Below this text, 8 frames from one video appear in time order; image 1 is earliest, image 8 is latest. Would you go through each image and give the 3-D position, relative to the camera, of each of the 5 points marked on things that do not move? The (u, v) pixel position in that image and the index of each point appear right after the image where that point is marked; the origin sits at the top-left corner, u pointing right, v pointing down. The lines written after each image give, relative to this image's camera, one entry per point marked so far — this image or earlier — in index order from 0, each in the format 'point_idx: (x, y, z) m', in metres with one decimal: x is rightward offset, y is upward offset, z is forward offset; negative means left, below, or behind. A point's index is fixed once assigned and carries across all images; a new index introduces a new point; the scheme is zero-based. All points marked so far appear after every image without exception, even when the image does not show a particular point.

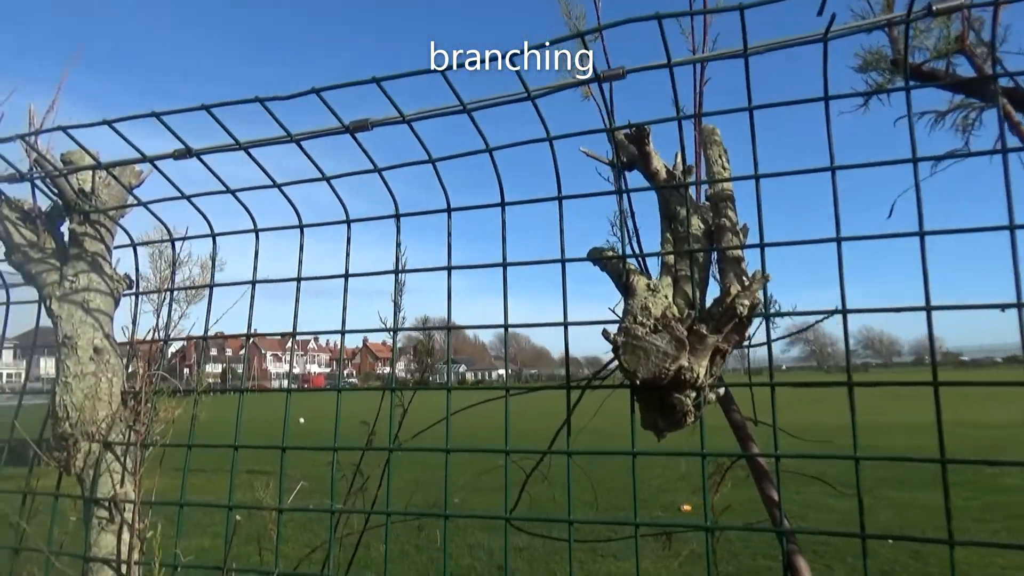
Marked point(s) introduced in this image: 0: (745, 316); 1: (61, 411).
0: (+0.7, -0.1, +2.1) m
1: (-1.7, -0.5, +2.9) m
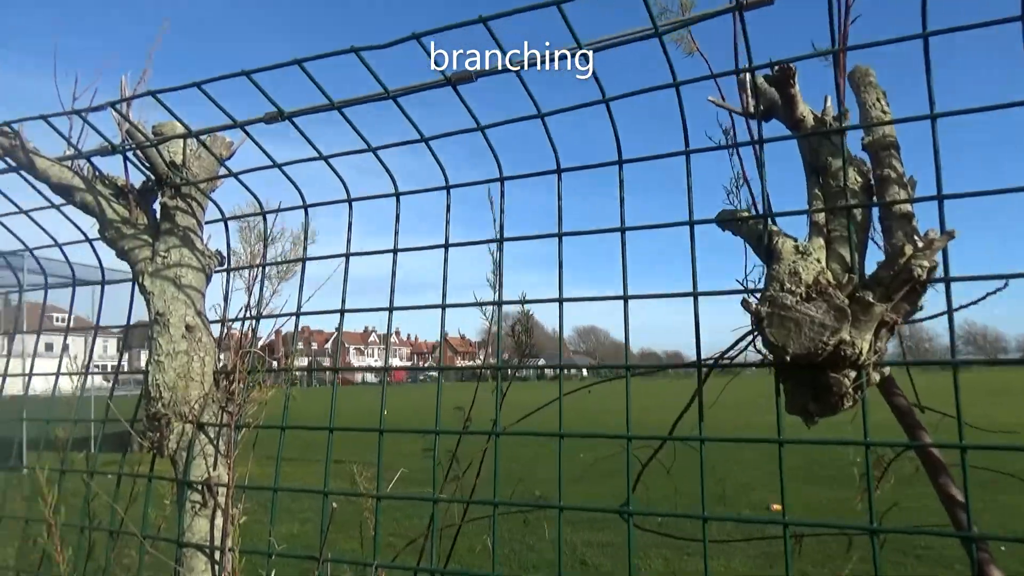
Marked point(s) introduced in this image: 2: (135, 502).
0: (+1.0, 0.0, +1.8) m
1: (-1.3, -0.4, +2.8) m
2: (-1.5, -0.9, +3.1) m
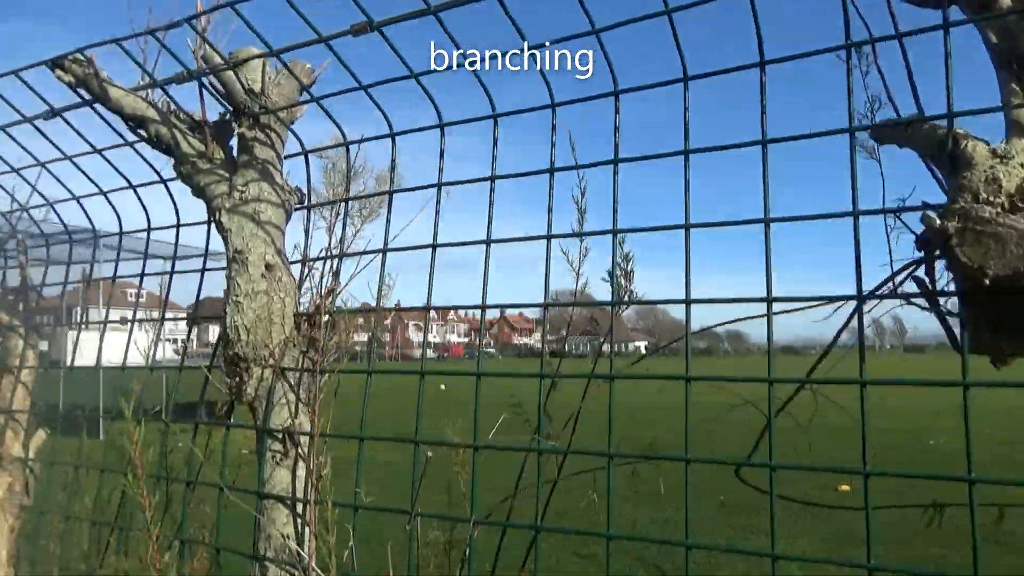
0: (+1.2, +0.2, +1.5) m
1: (-1.0, -0.2, +2.7) m
2: (-1.2, -0.6, +3.0) m
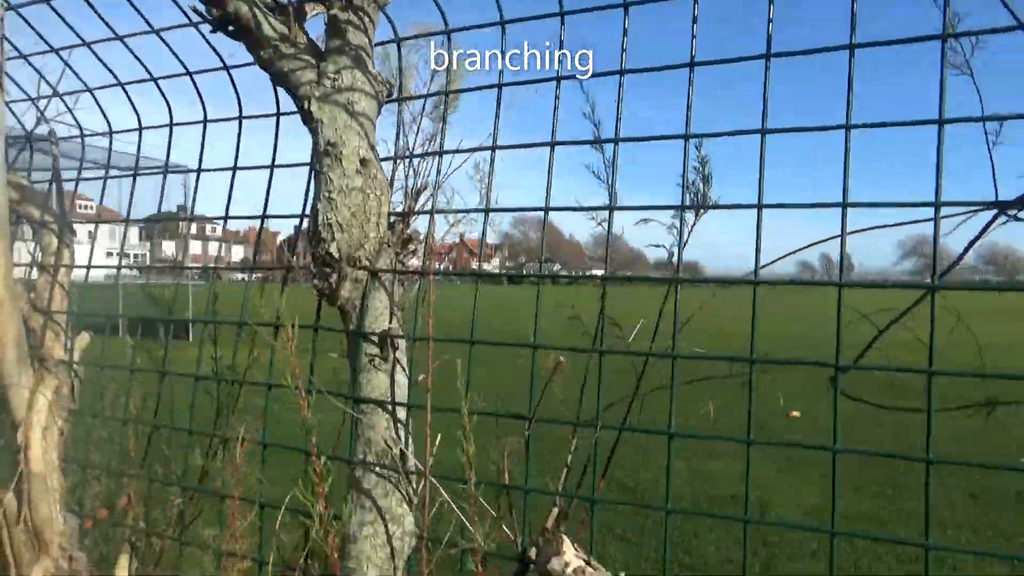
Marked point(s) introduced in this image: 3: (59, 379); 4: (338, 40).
0: (+1.7, +0.4, +1.4) m
1: (-0.6, +0.2, +2.5) m
2: (-0.8, -0.3, +2.9) m
3: (-2.0, -0.4, +3.3) m
4: (-0.6, +0.8, +2.6) m
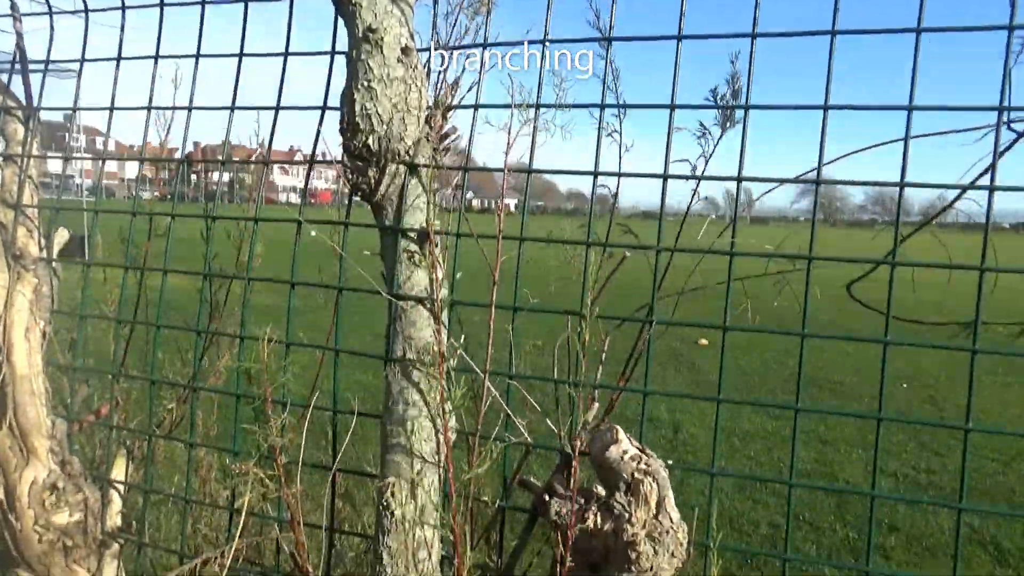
0: (+1.9, +0.6, +1.6) m
1: (-0.5, +0.5, +2.4) m
2: (-0.8, +0.1, +2.8) m
3: (-1.9, 0.0, +3.1) m
4: (-0.4, +1.2, +2.4) m
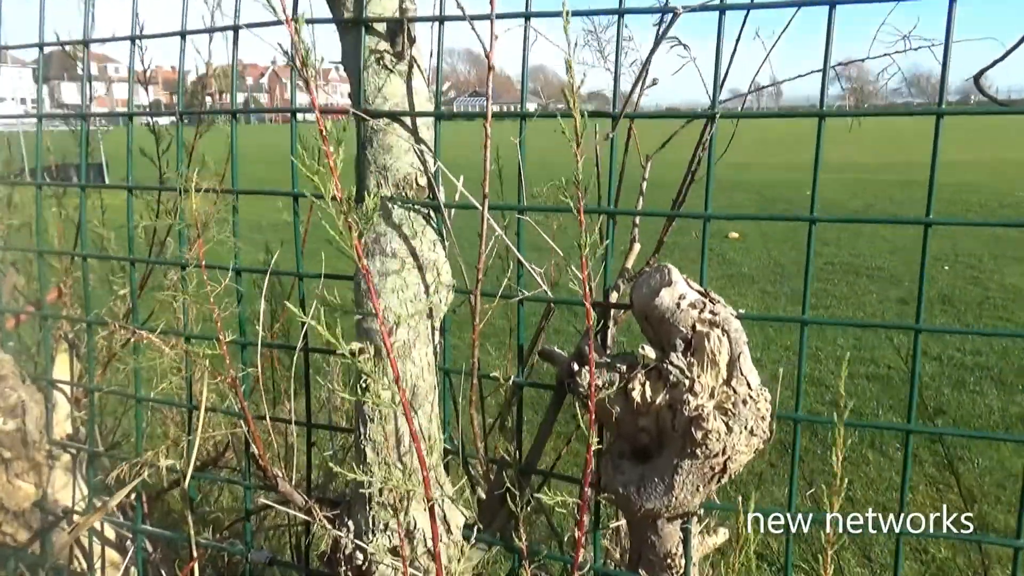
0: (+1.9, +1.0, +0.8) m
1: (-0.5, +1.0, +1.7) m
2: (-0.7, +0.6, +2.1) m
3: (-1.9, +0.5, +2.5) m
4: (-0.5, +1.6, +1.6) m
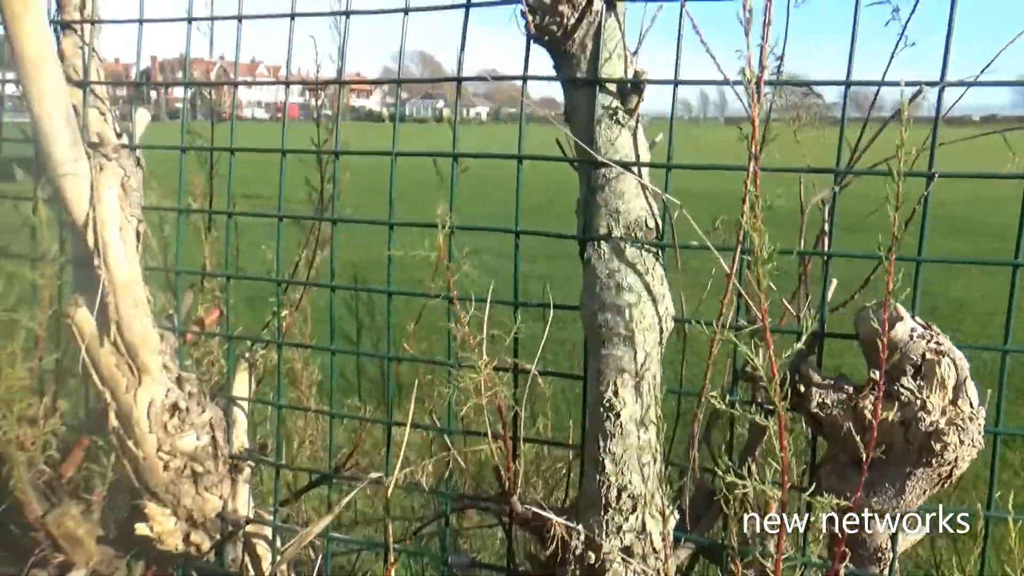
0: (+2.5, +0.9, +1.2) m
1: (+0.1, +0.9, +2.0) m
2: (-0.2, +0.5, +2.3) m
3: (-1.3, +0.4, +2.6) m
4: (+0.1, +1.5, +1.9) m
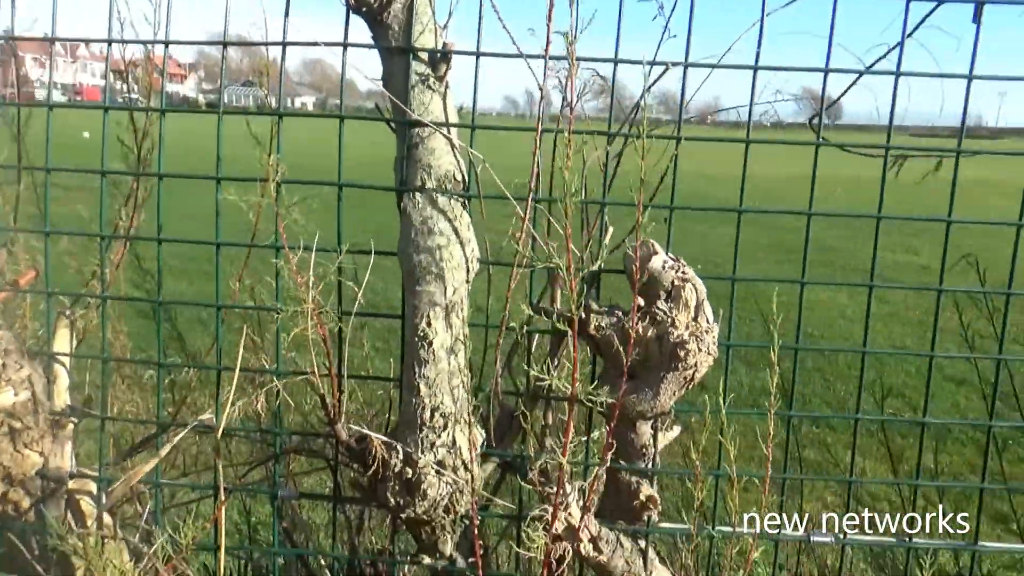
0: (+2.1, +1.1, +2.0) m
1: (-0.4, +1.0, +2.2) m
2: (-0.8, +0.7, +2.5) m
3: (-2.0, +0.6, +2.6) m
4: (-0.4, +1.7, +2.1) m
